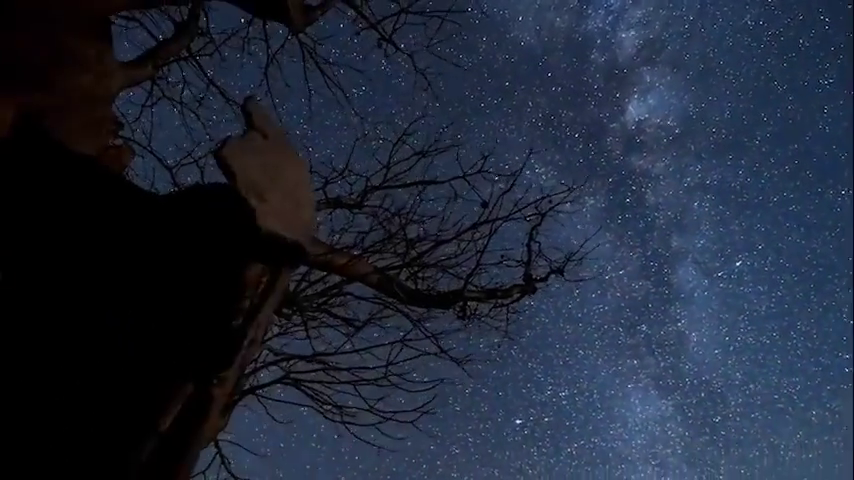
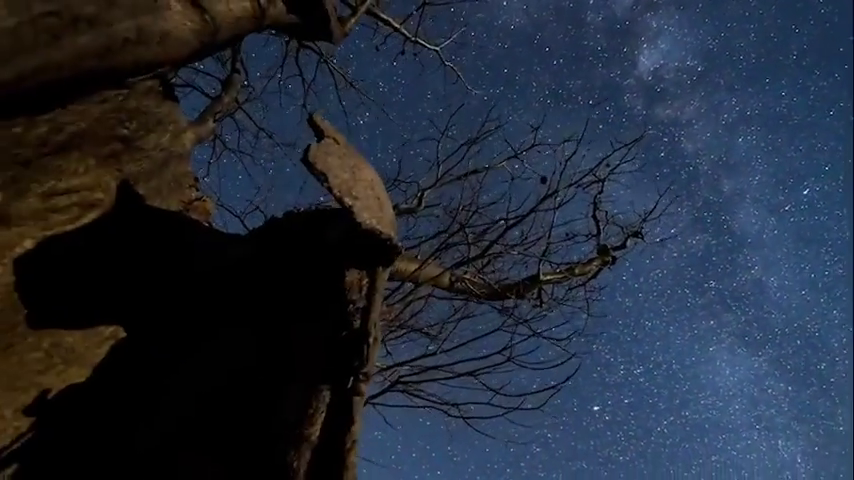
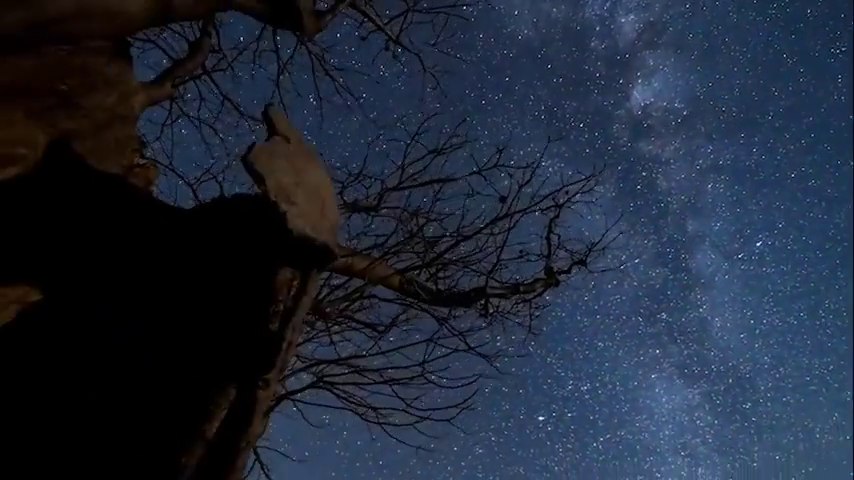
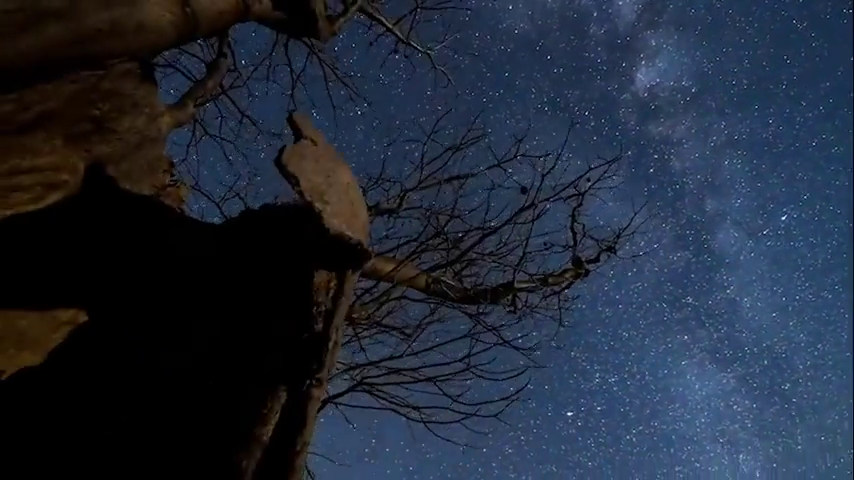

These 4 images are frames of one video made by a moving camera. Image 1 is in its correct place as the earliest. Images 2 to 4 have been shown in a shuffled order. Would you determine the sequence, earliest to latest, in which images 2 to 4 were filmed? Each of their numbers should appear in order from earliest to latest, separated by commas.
3, 4, 2
